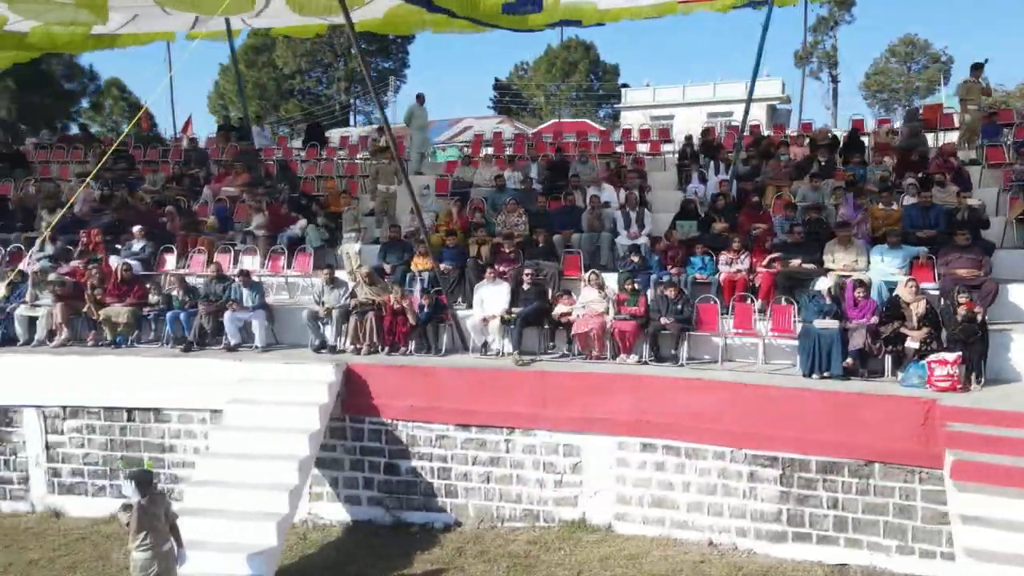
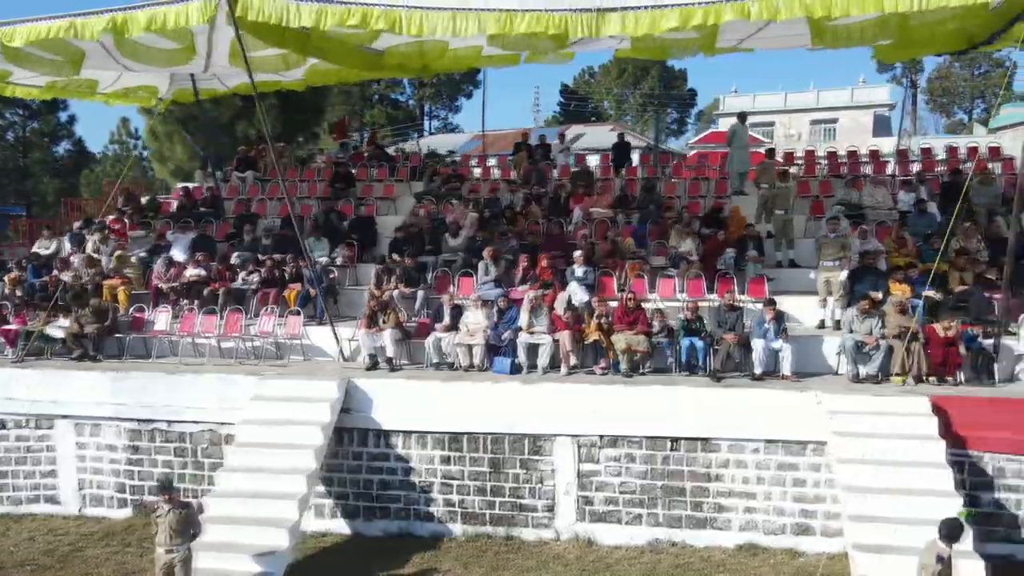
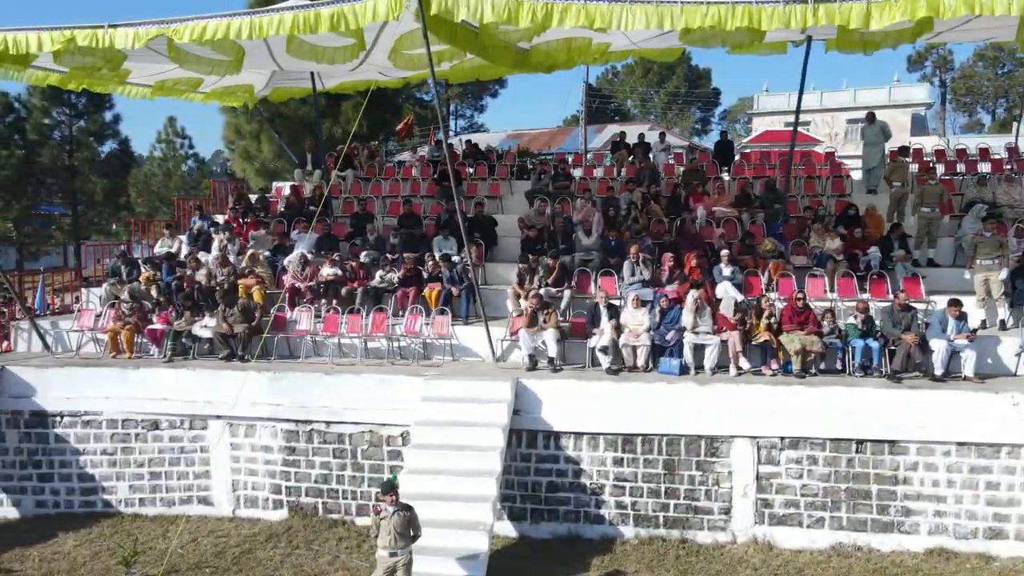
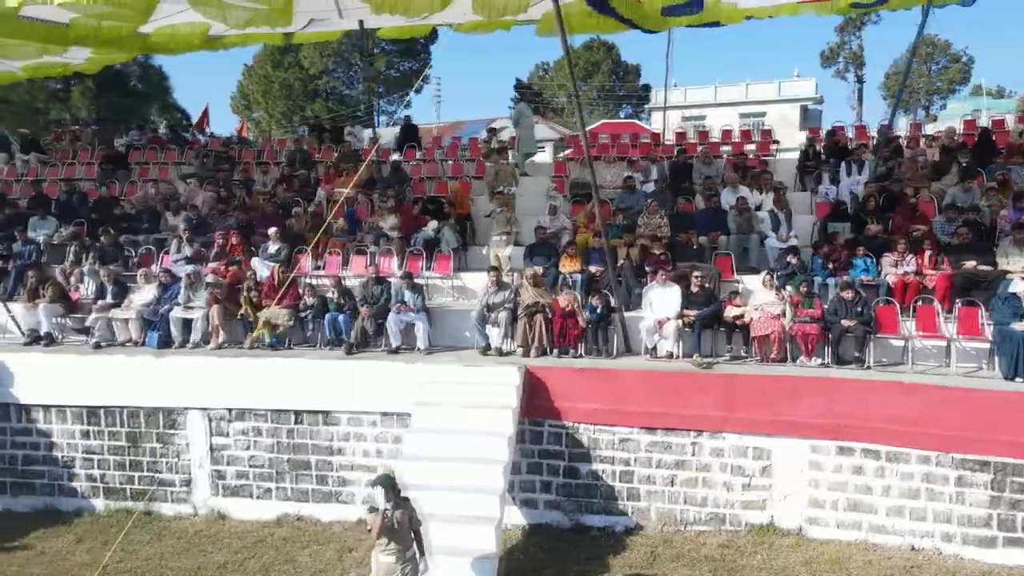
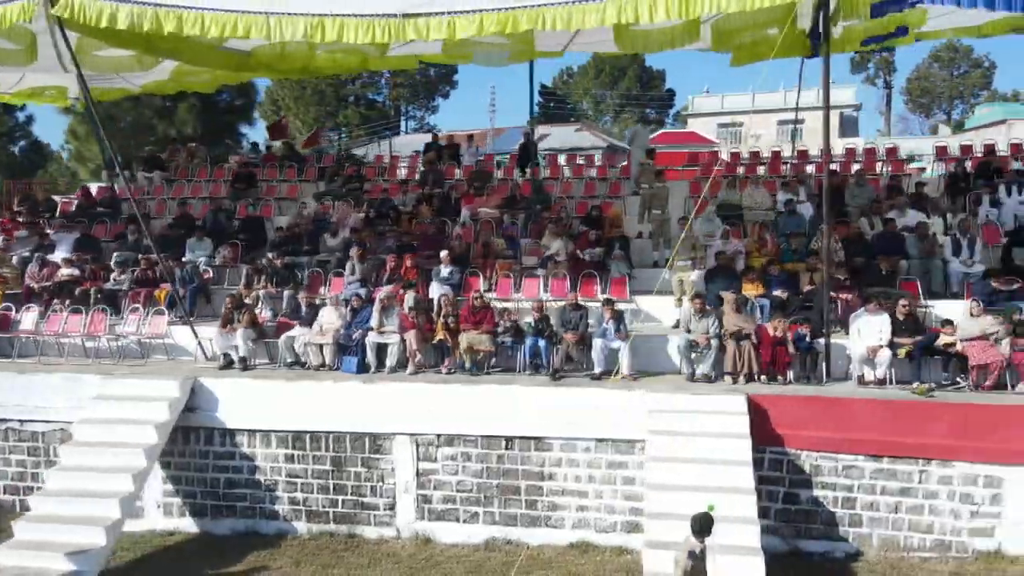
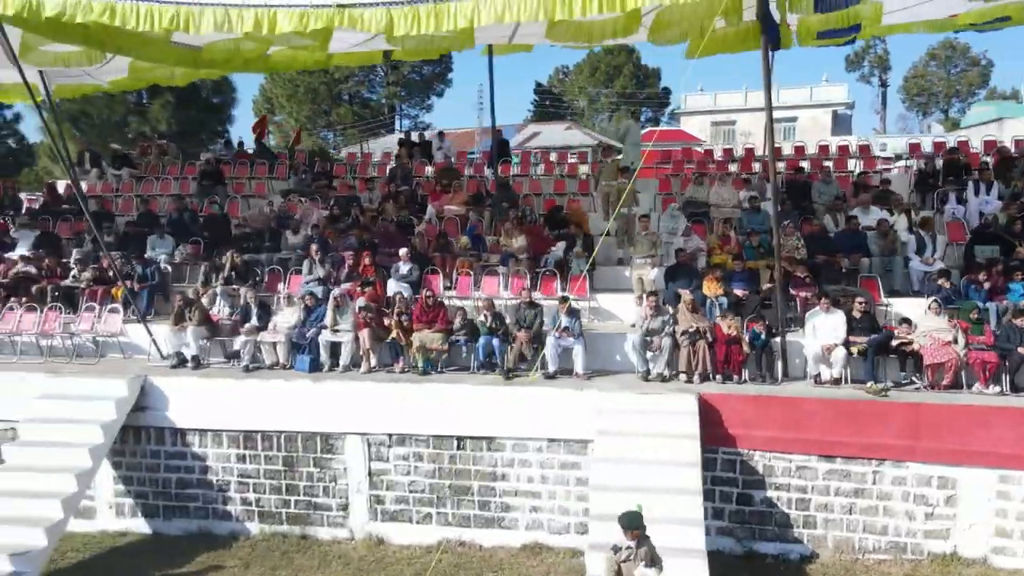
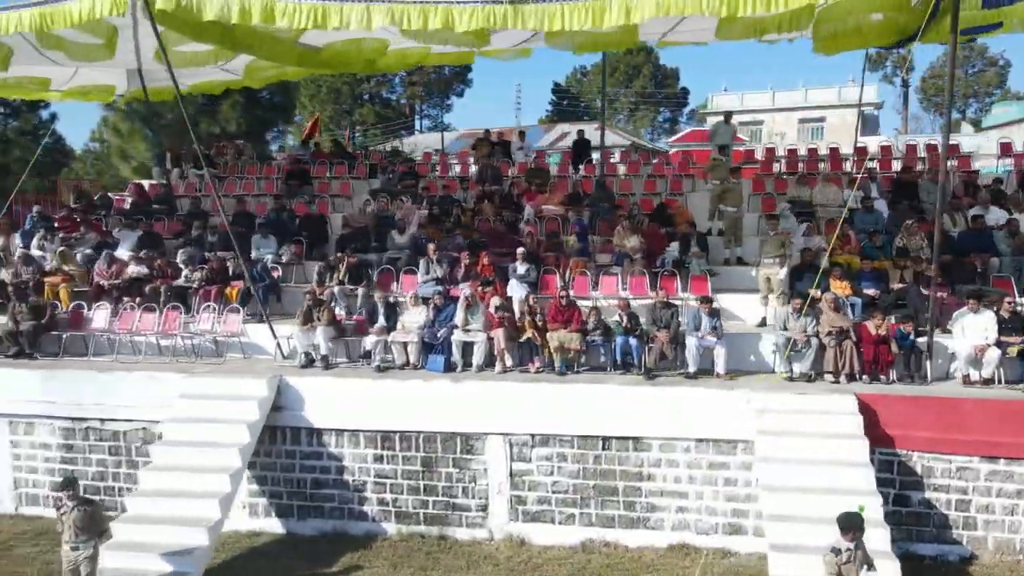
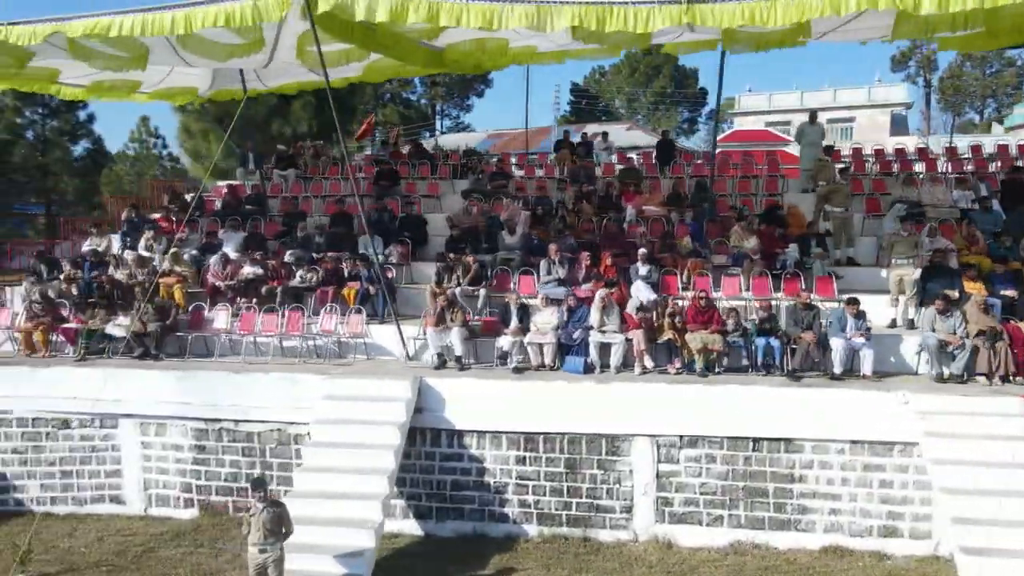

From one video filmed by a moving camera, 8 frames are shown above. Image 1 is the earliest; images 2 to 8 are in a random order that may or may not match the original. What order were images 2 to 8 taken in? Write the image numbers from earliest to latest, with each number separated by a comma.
4, 6, 7, 8, 3, 2, 5
